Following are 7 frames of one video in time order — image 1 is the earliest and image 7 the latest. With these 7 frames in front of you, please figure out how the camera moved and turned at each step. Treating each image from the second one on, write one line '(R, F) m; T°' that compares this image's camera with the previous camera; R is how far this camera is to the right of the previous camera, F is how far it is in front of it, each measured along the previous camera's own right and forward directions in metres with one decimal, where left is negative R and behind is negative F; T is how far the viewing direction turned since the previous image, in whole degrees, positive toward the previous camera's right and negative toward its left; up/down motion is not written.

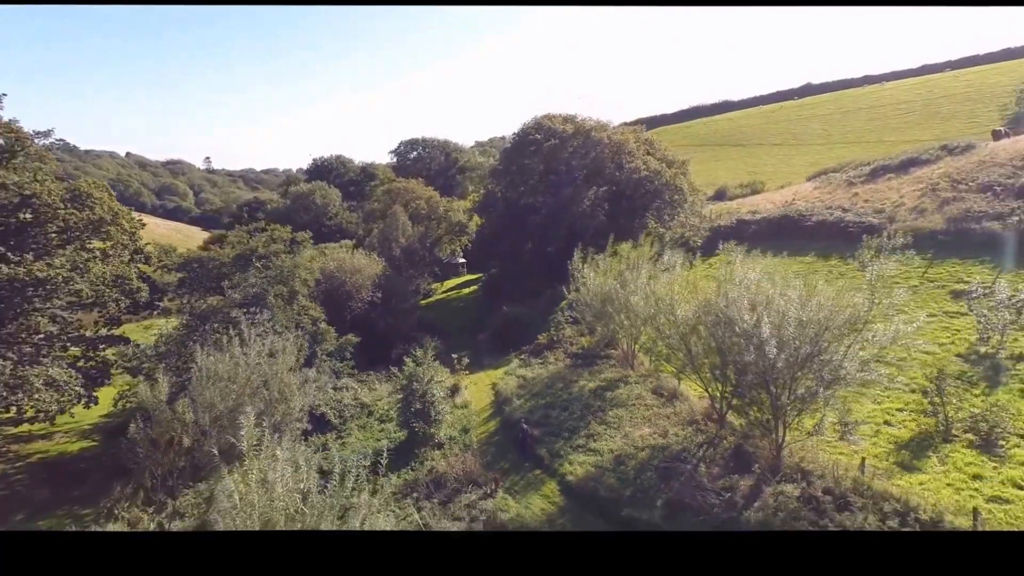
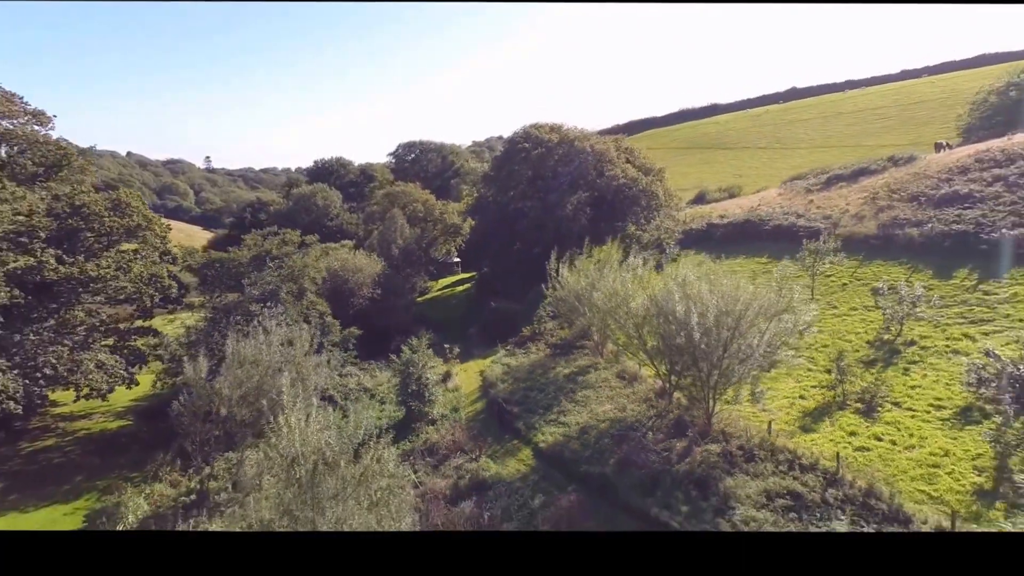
(+0.3, -1.5) m; 0°
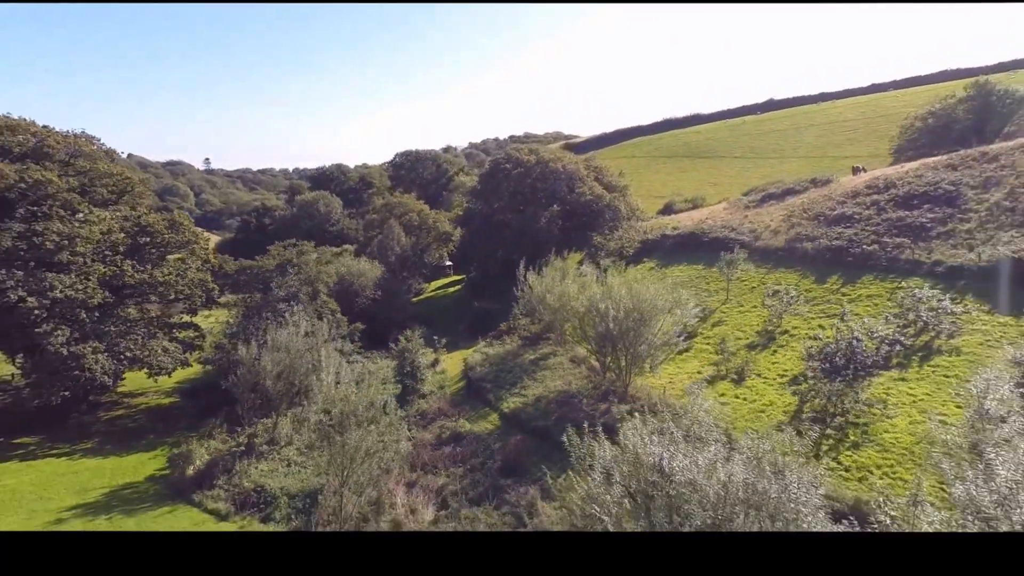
(+0.5, -2.8) m; 0°
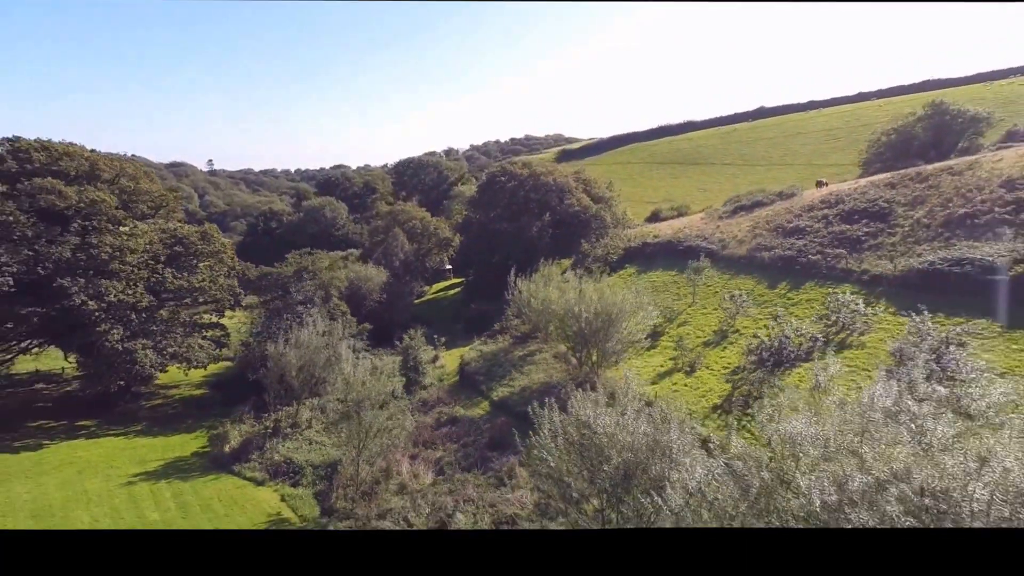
(+0.3, -1.9) m; 0°
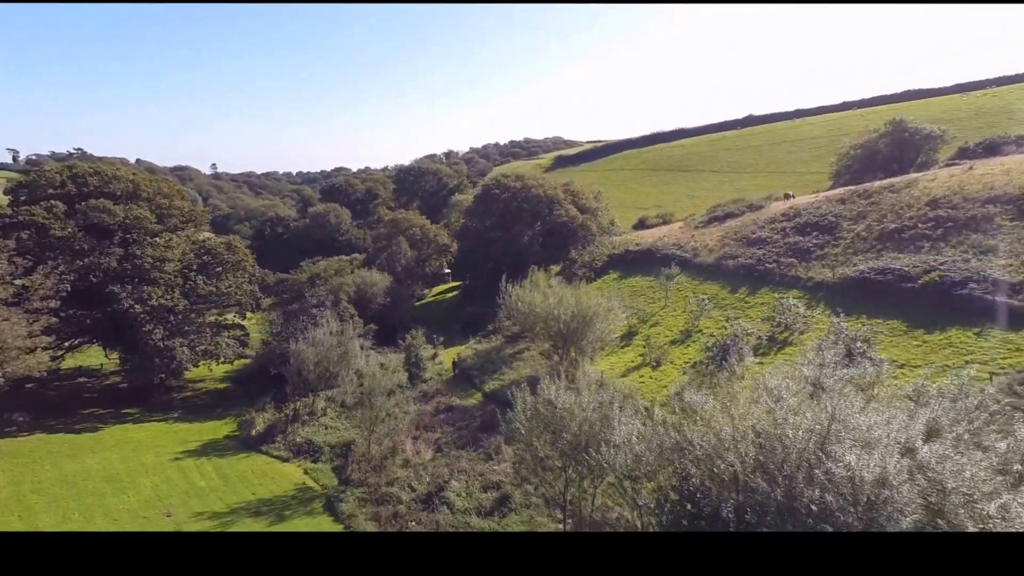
(+0.2, -1.9) m; 0°
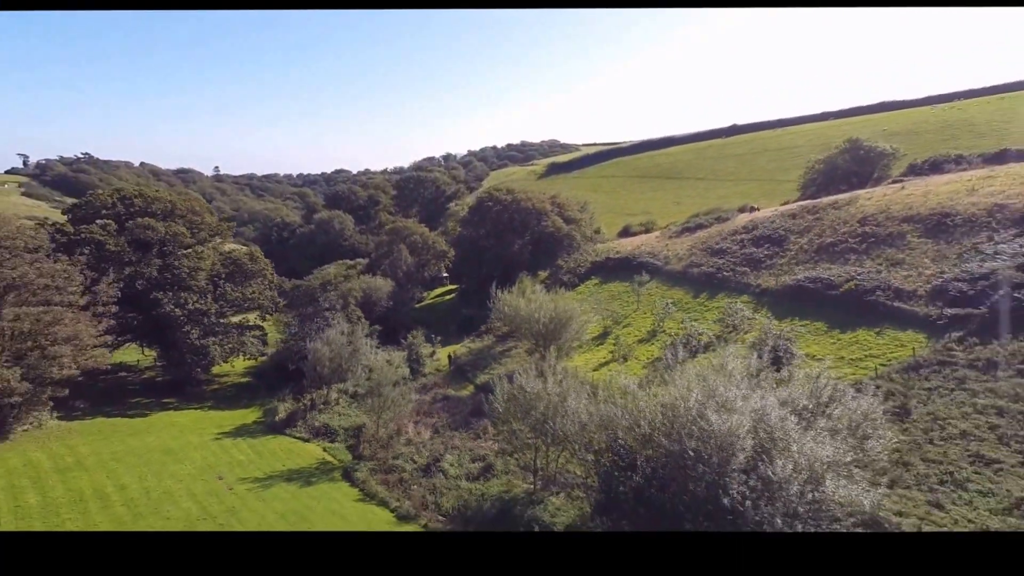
(+0.3, -2.3) m; 0°
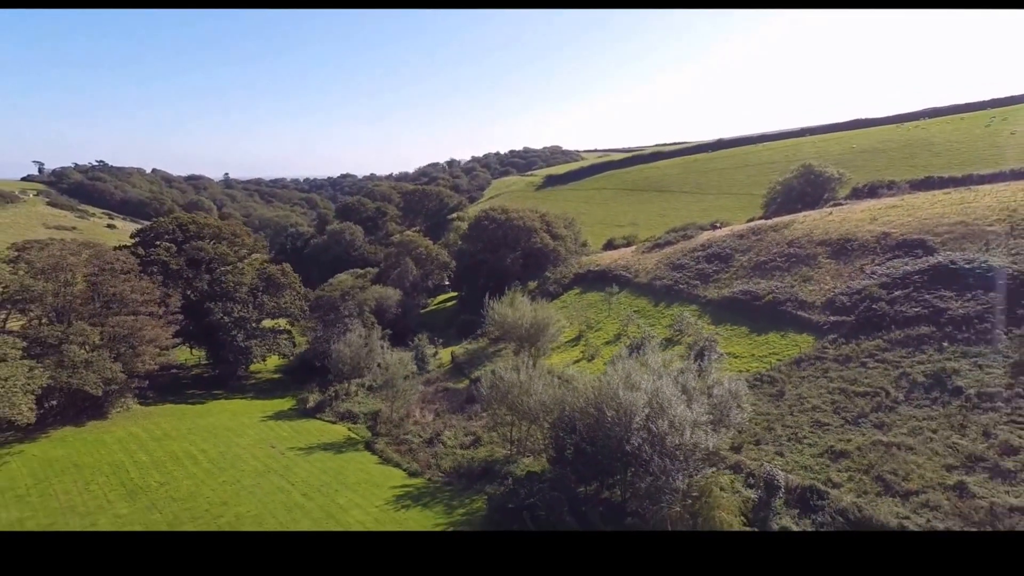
(+0.5, -3.6) m; 0°
